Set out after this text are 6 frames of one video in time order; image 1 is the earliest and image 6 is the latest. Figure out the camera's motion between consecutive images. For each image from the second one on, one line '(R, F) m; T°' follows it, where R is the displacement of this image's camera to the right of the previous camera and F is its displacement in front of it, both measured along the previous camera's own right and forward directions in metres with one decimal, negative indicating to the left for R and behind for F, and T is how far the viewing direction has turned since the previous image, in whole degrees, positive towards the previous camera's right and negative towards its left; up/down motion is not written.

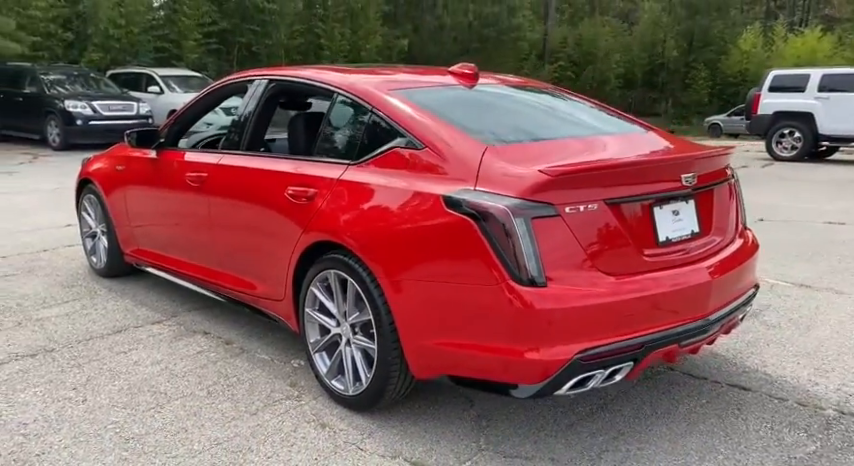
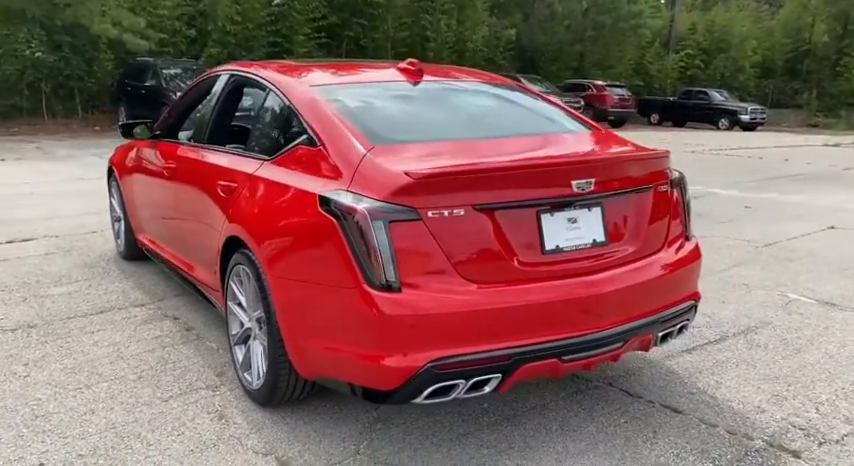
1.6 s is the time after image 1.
(+1.0, +0.1) m; -10°
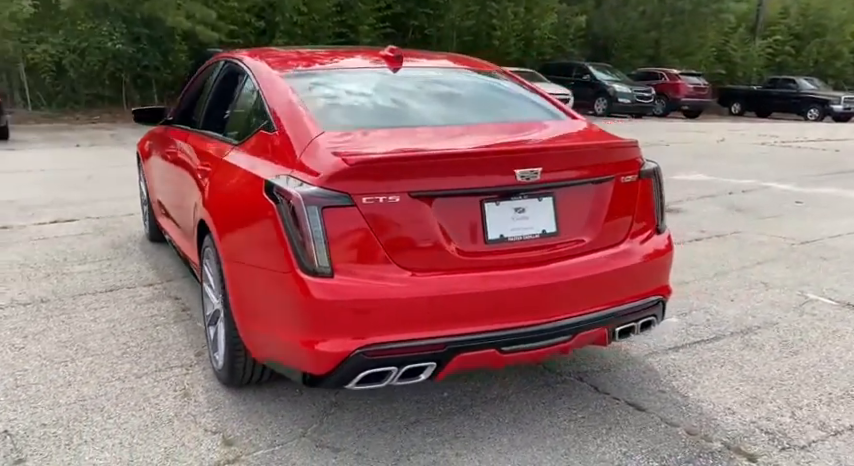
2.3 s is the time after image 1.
(+0.5, 0.0) m; -6°
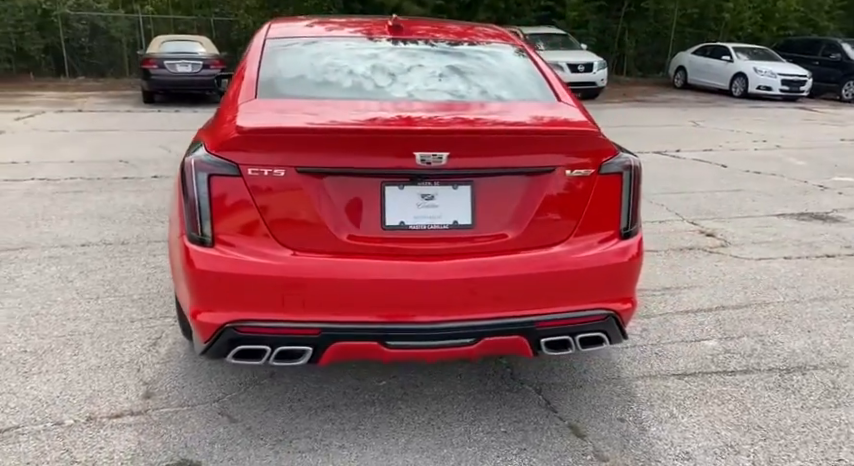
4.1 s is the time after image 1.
(+1.1, +0.4) m; -18°
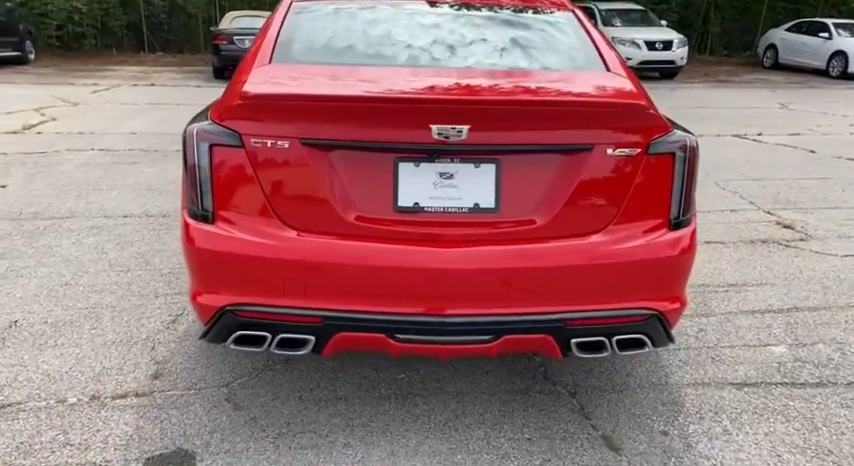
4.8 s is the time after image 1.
(+0.2, +0.3) m; -6°
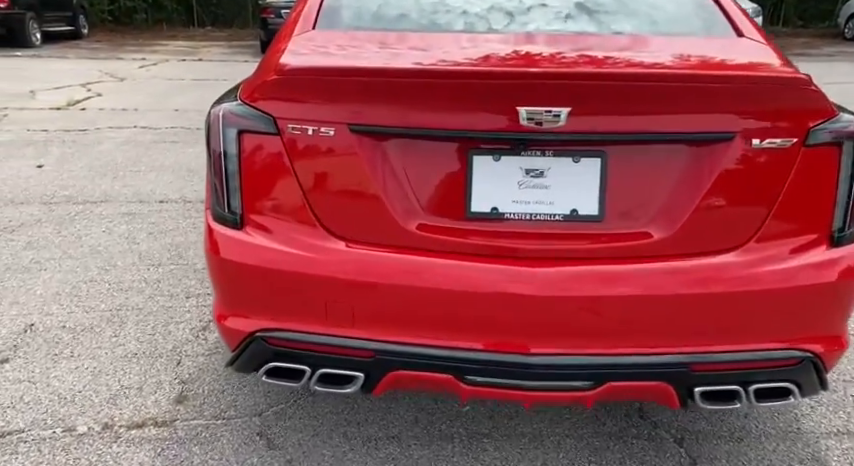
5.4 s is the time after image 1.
(-0.1, +0.5) m; -4°
